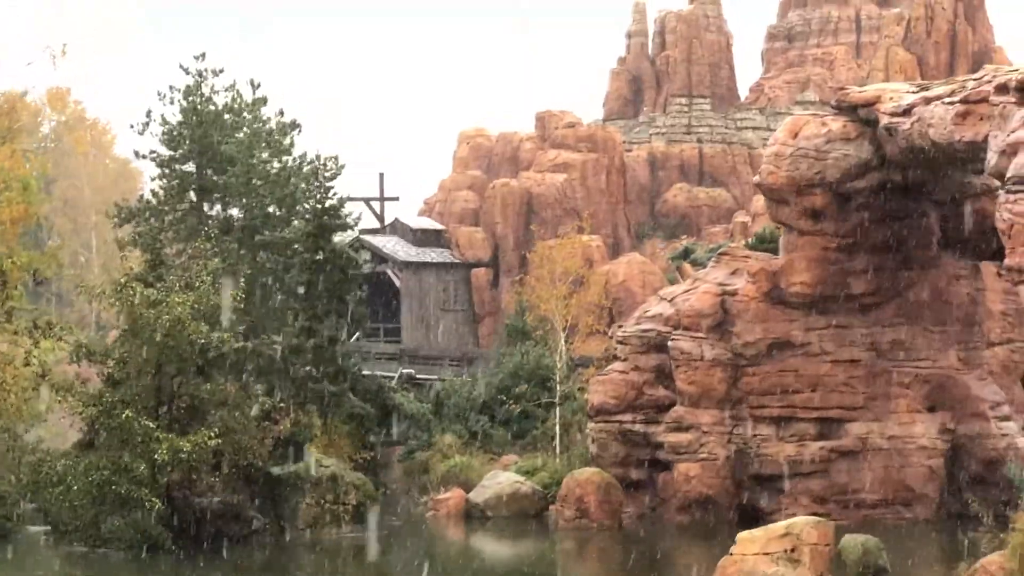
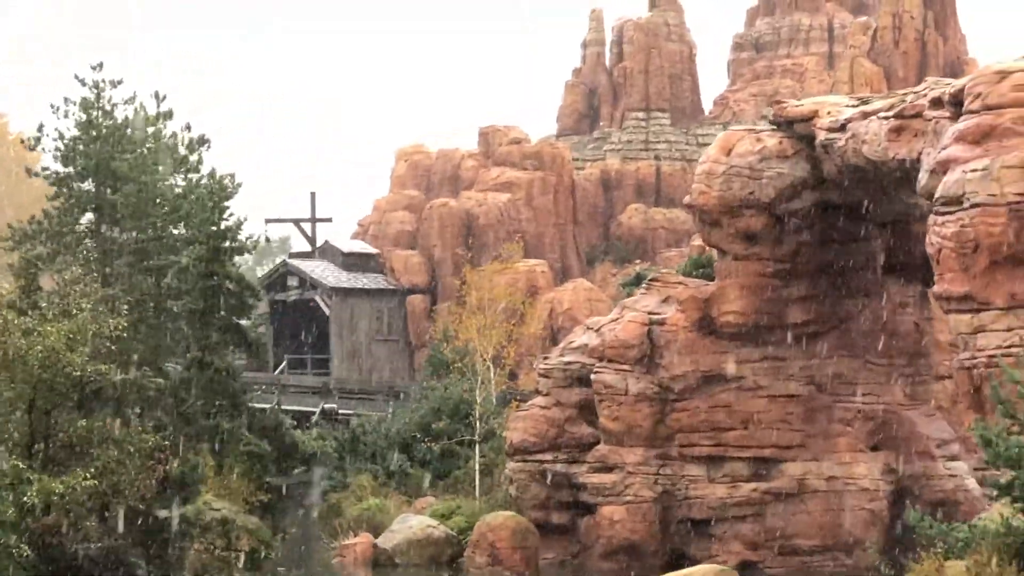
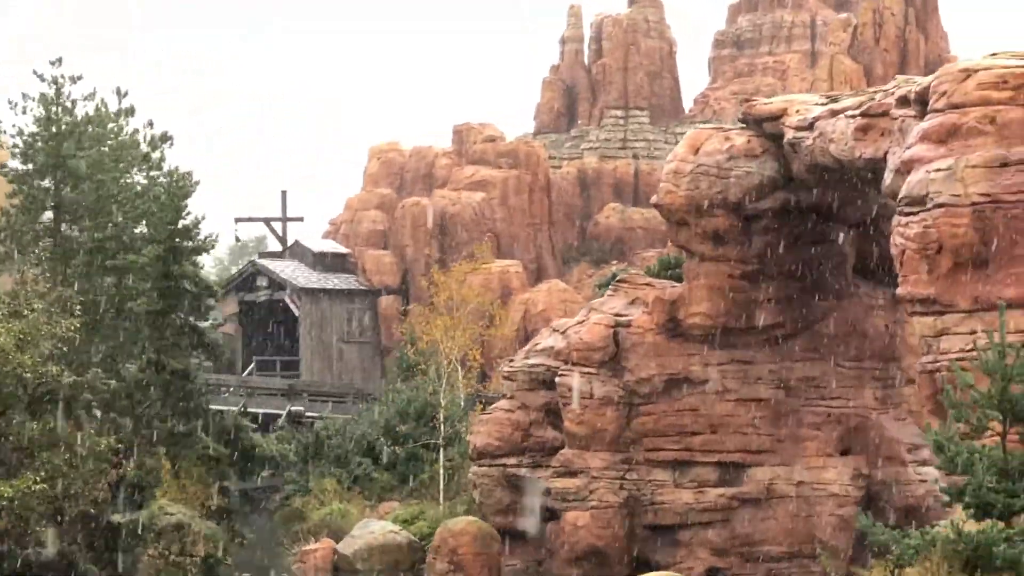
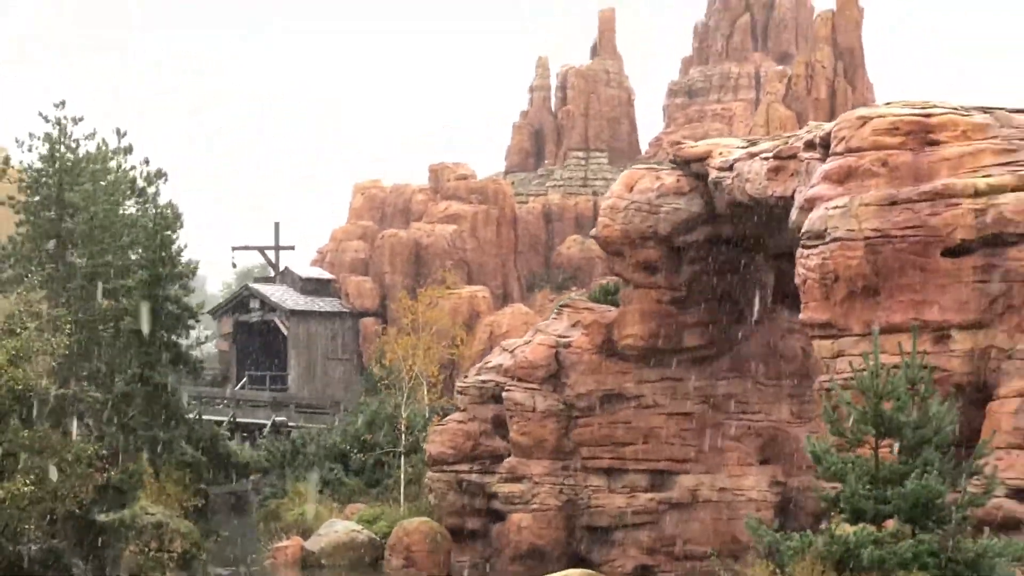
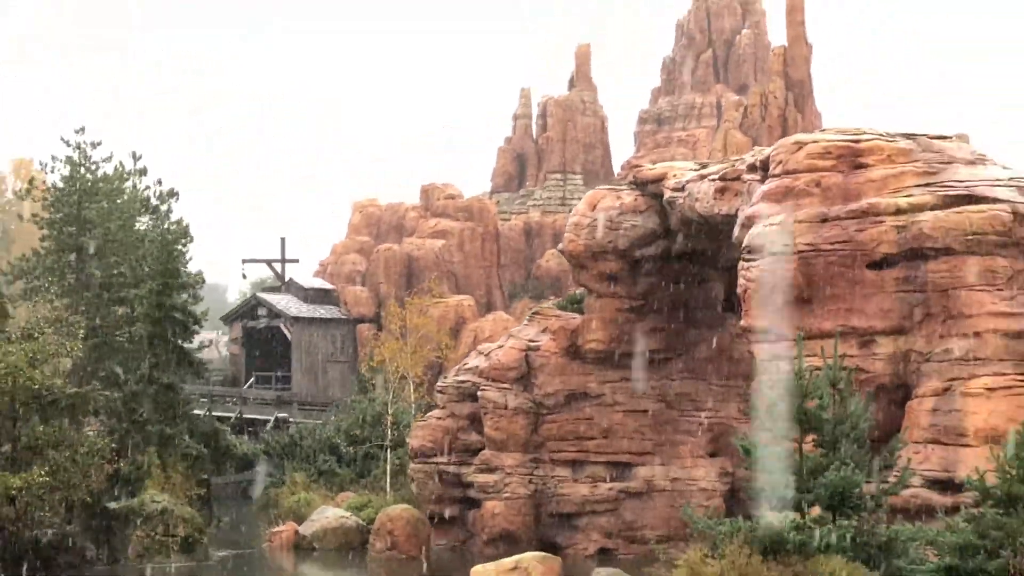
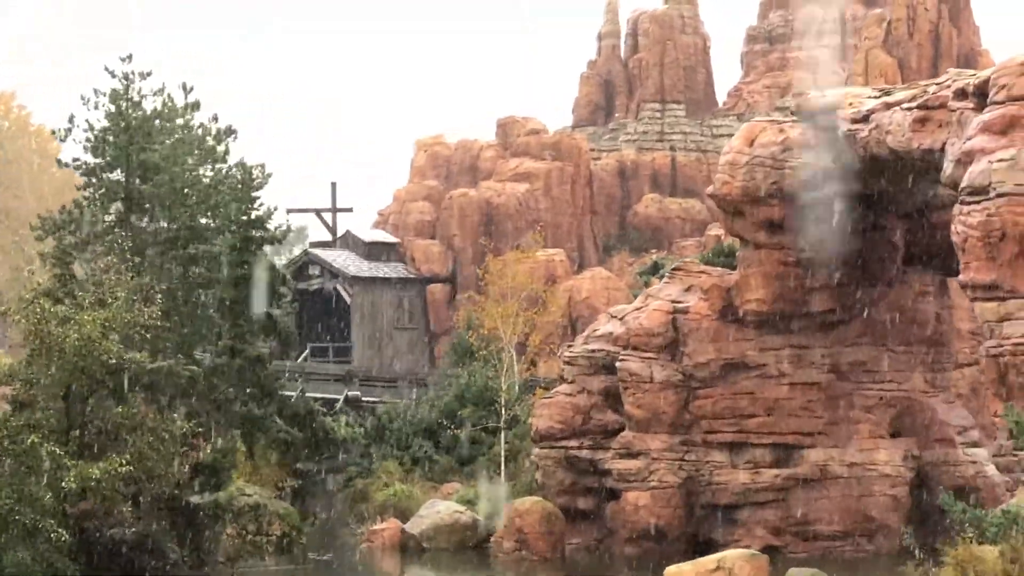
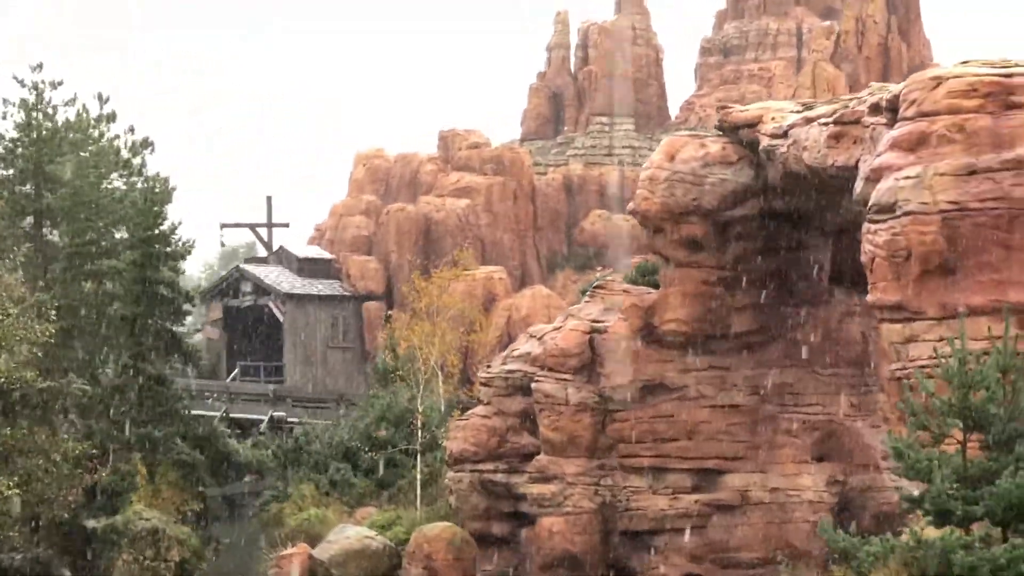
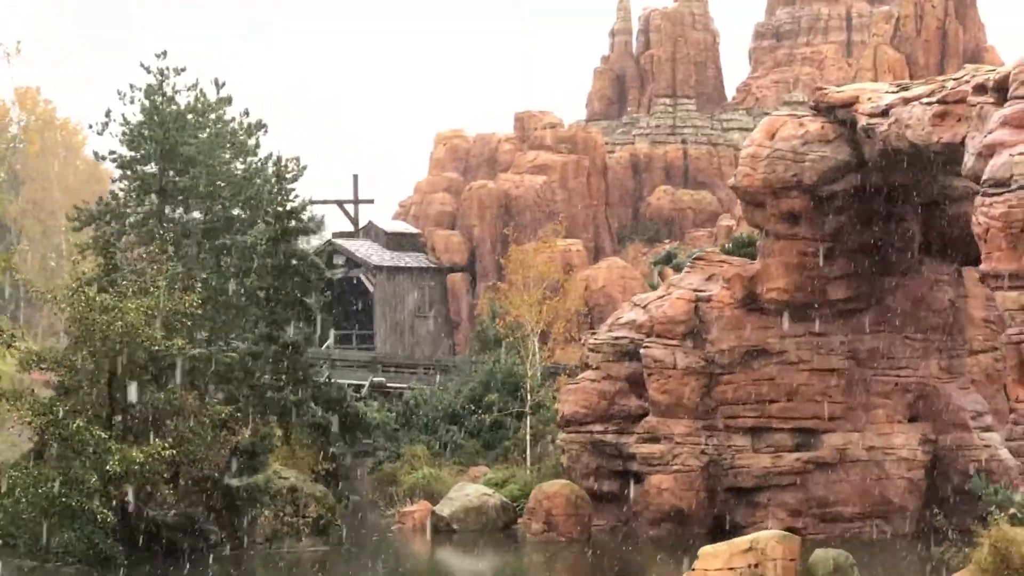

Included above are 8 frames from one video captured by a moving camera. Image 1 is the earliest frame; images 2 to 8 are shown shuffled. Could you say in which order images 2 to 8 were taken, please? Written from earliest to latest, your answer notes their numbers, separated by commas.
8, 6, 2, 3, 7, 4, 5
